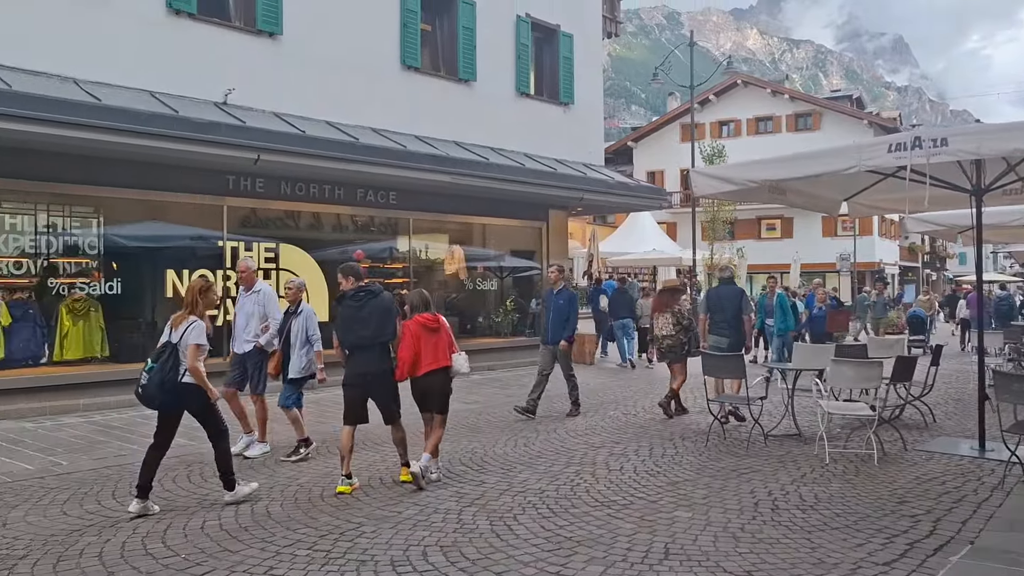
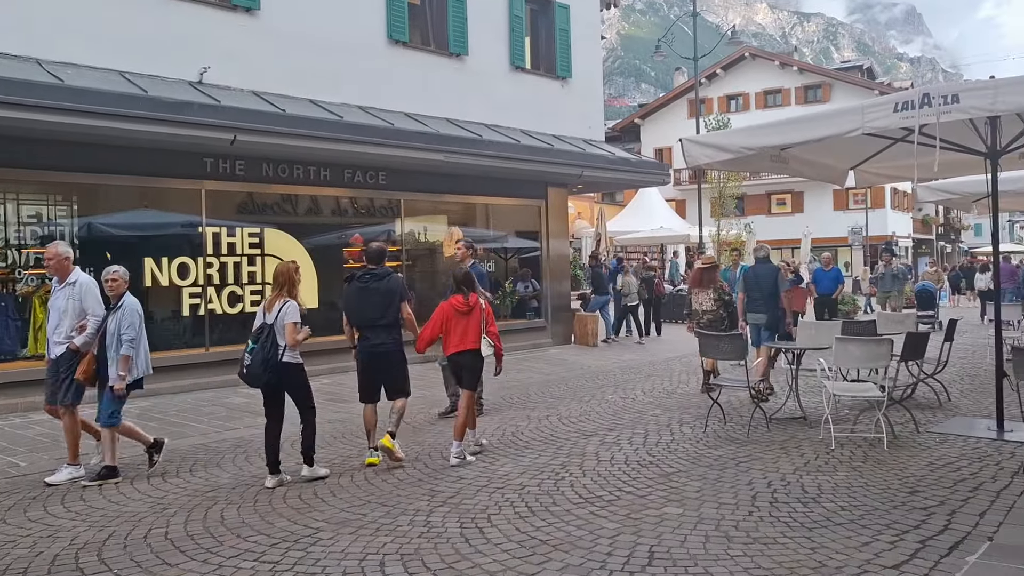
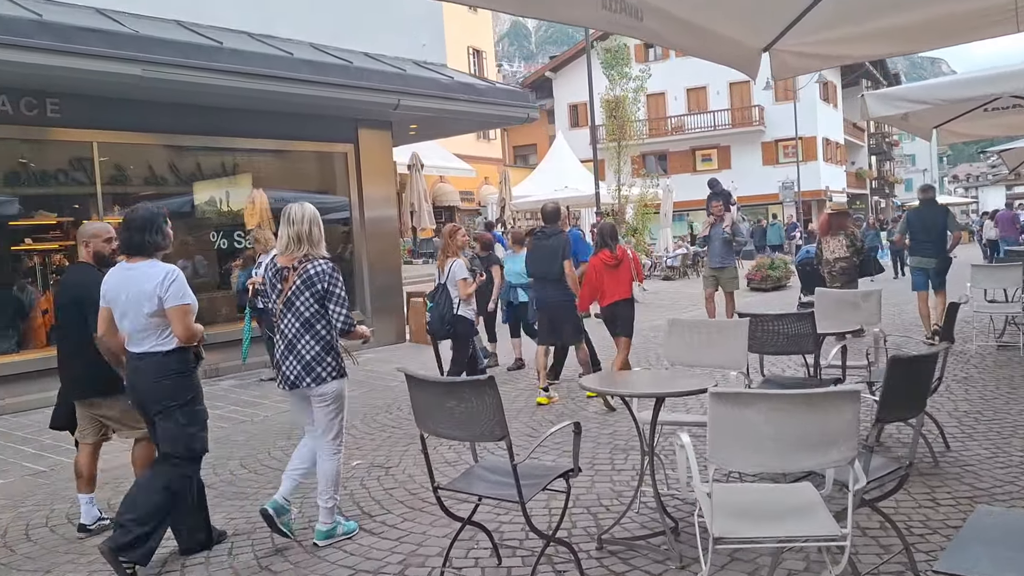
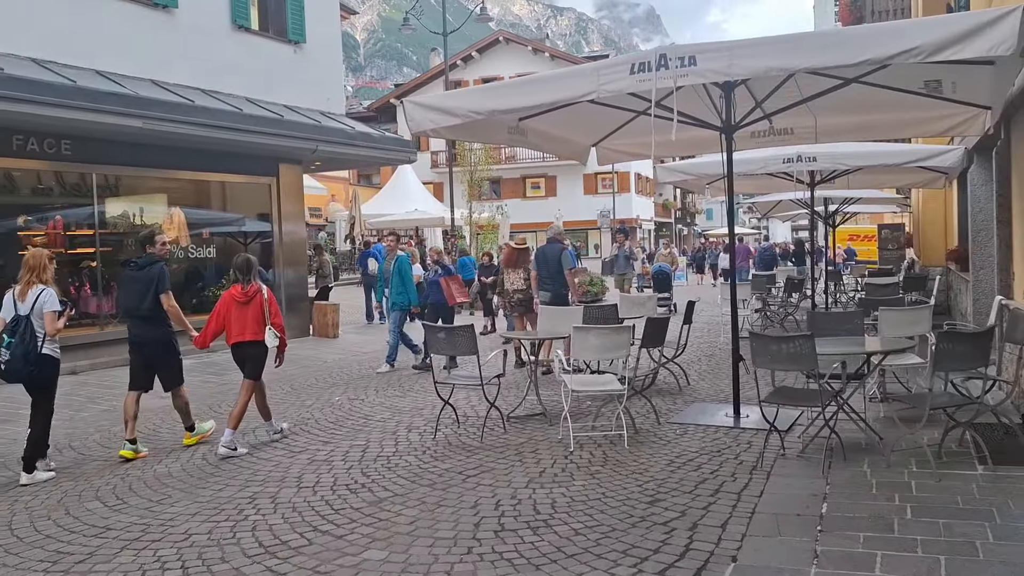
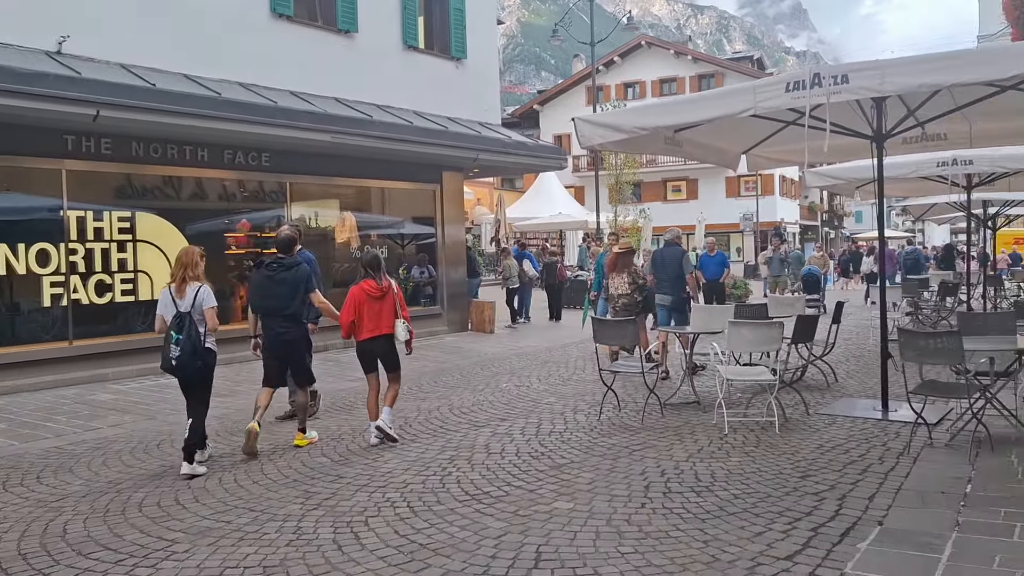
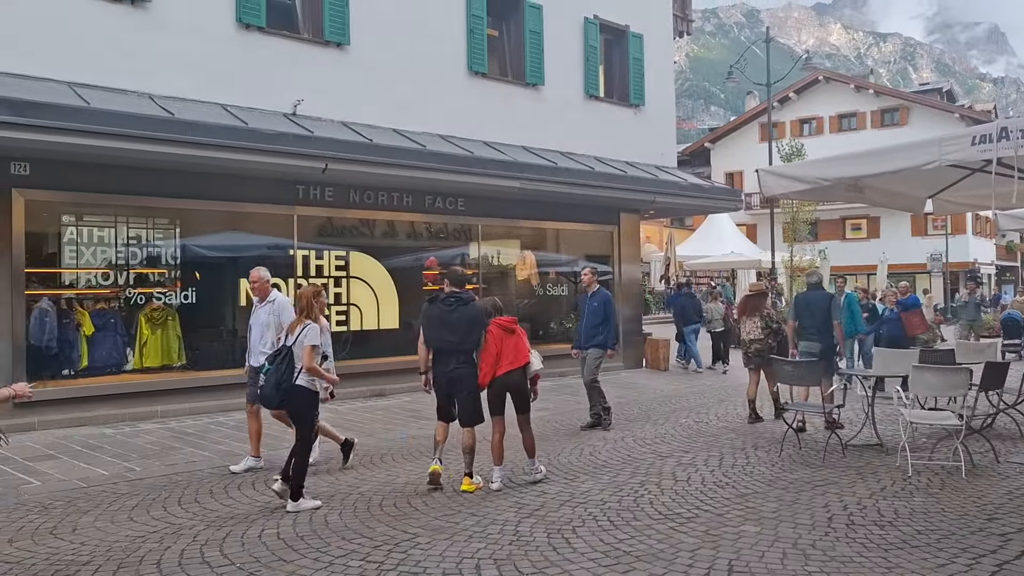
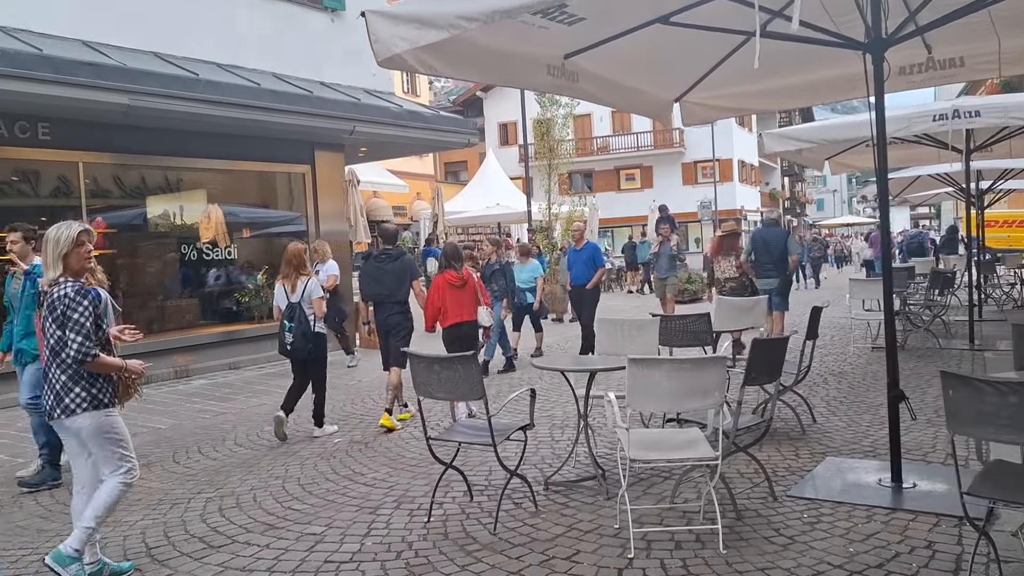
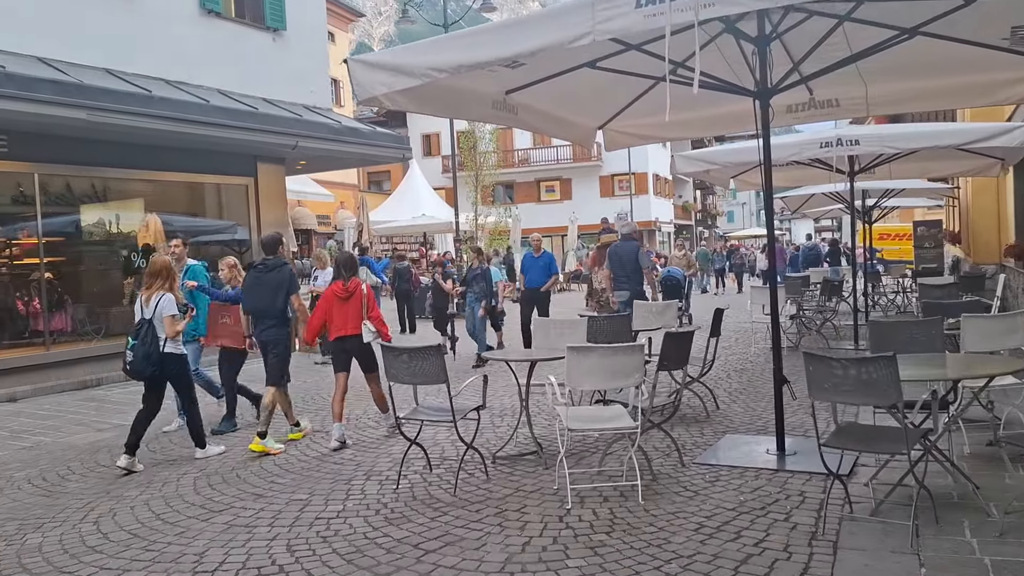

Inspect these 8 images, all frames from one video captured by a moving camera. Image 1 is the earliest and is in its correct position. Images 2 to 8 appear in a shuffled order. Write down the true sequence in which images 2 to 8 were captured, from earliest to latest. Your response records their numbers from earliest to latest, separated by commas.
6, 2, 5, 4, 8, 7, 3
